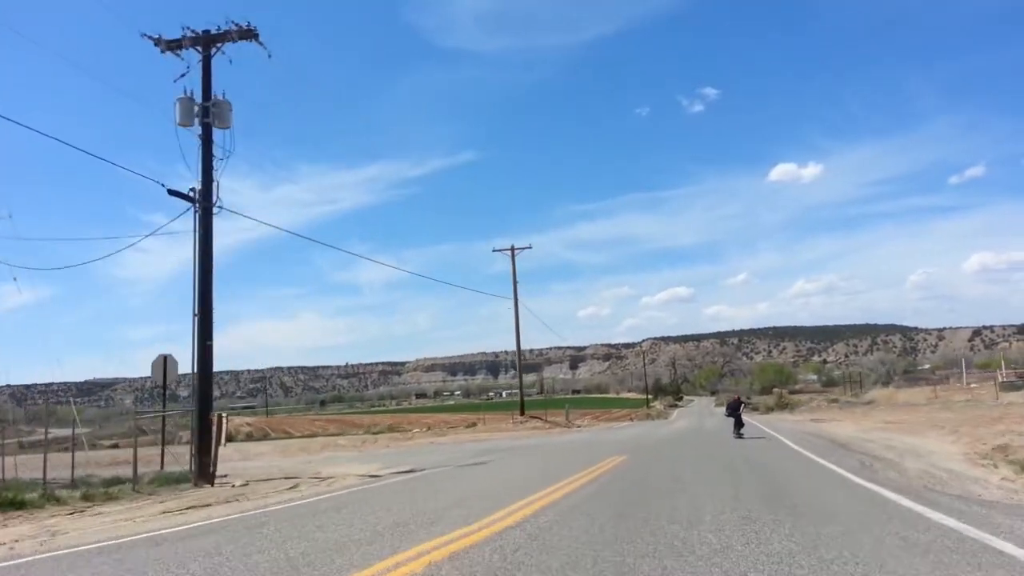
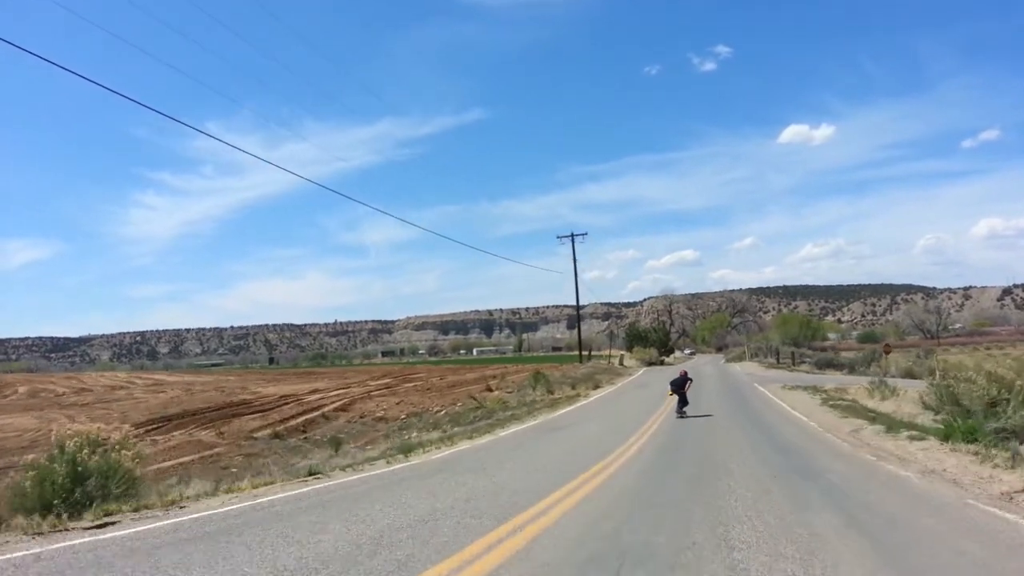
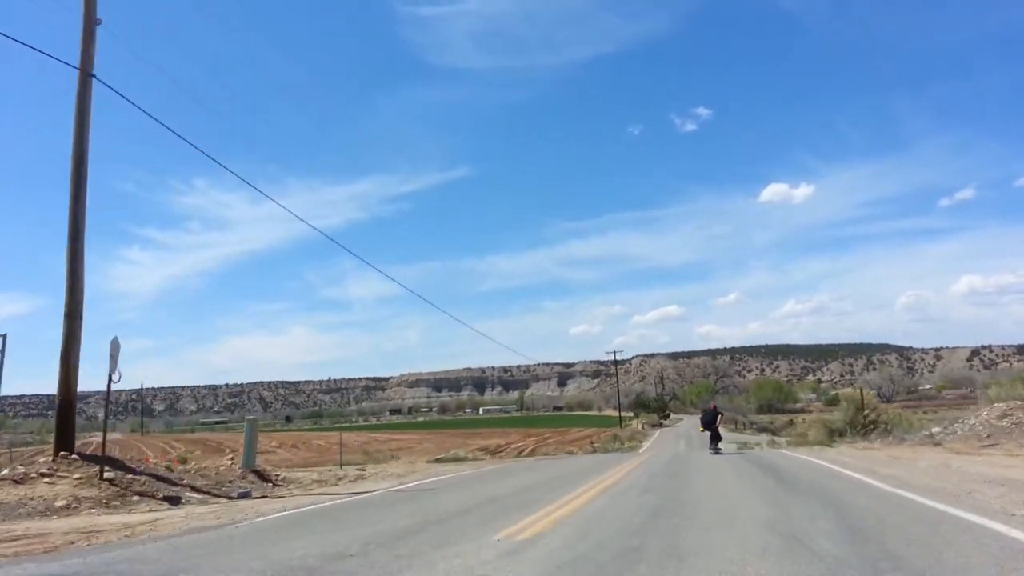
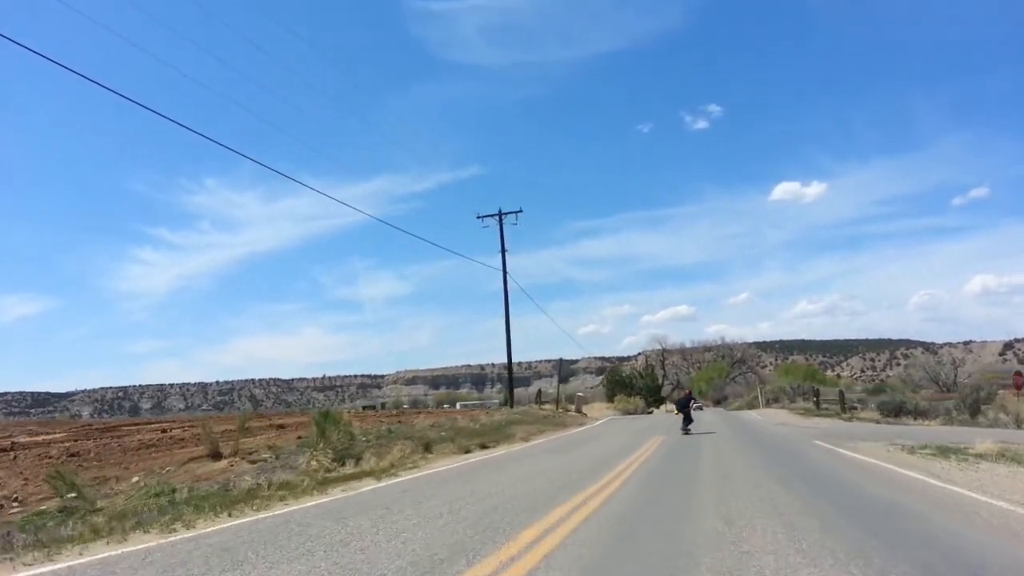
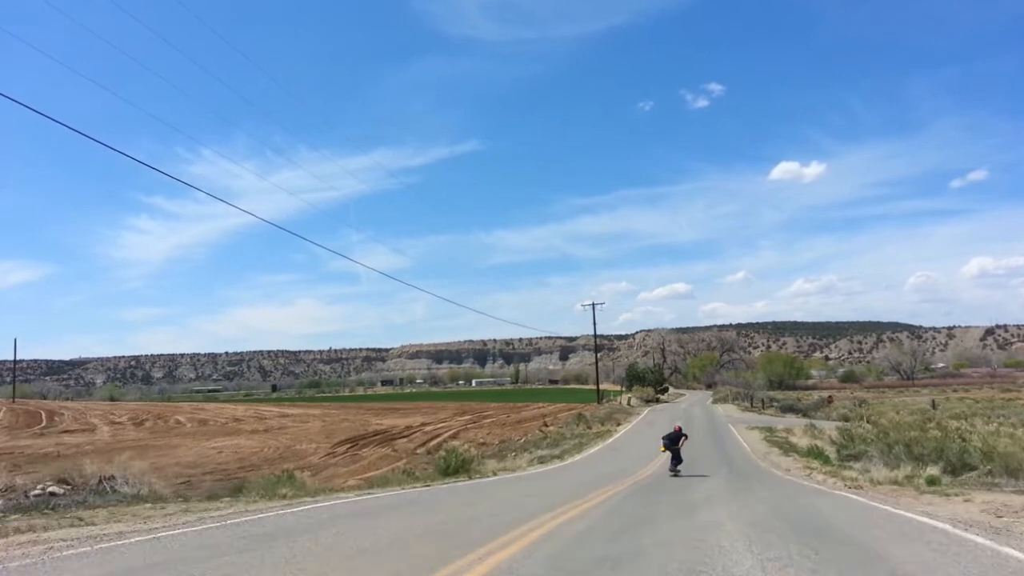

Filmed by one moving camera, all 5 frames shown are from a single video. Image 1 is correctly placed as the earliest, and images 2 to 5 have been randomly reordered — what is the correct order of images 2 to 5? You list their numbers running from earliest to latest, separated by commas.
3, 5, 2, 4
